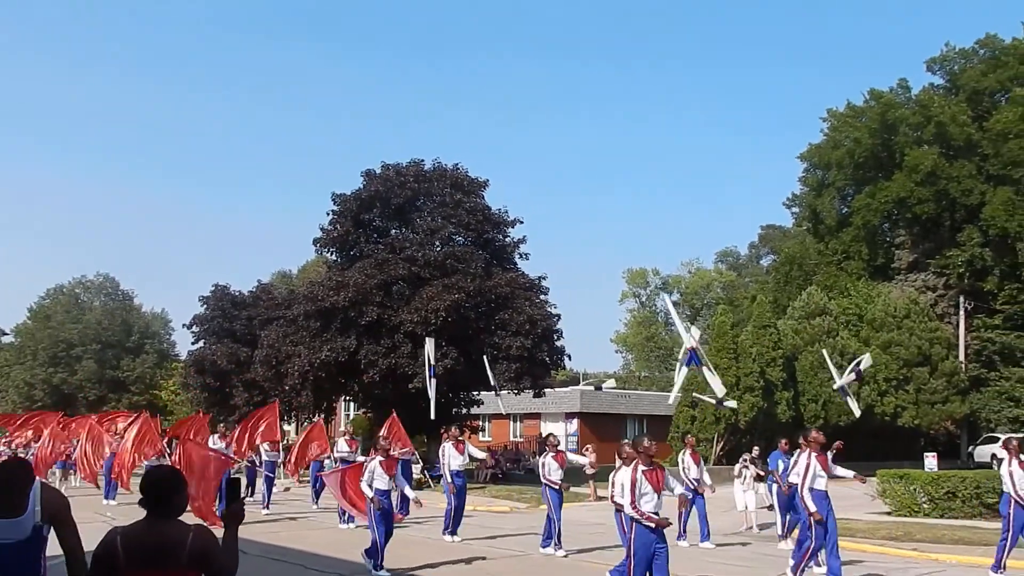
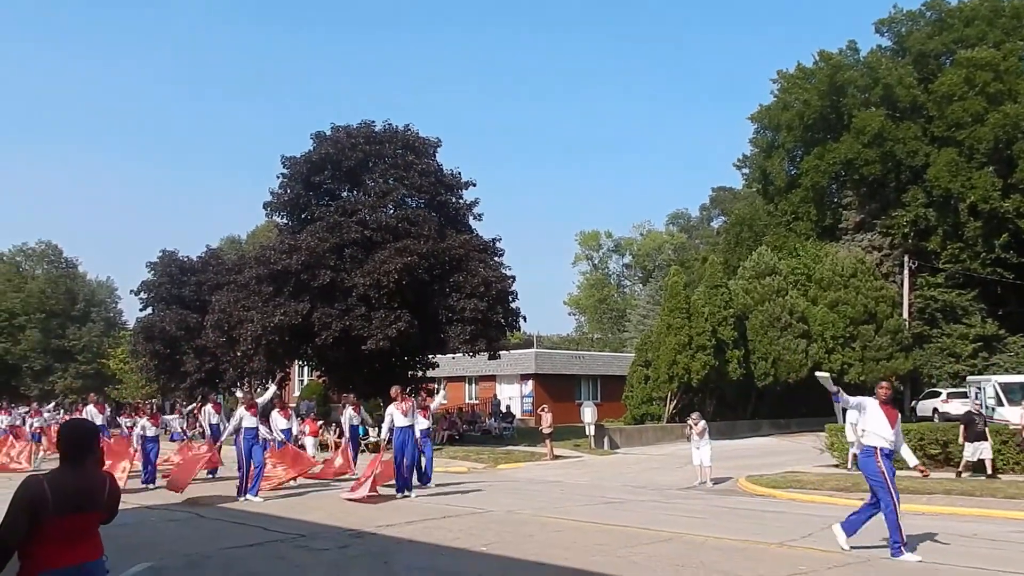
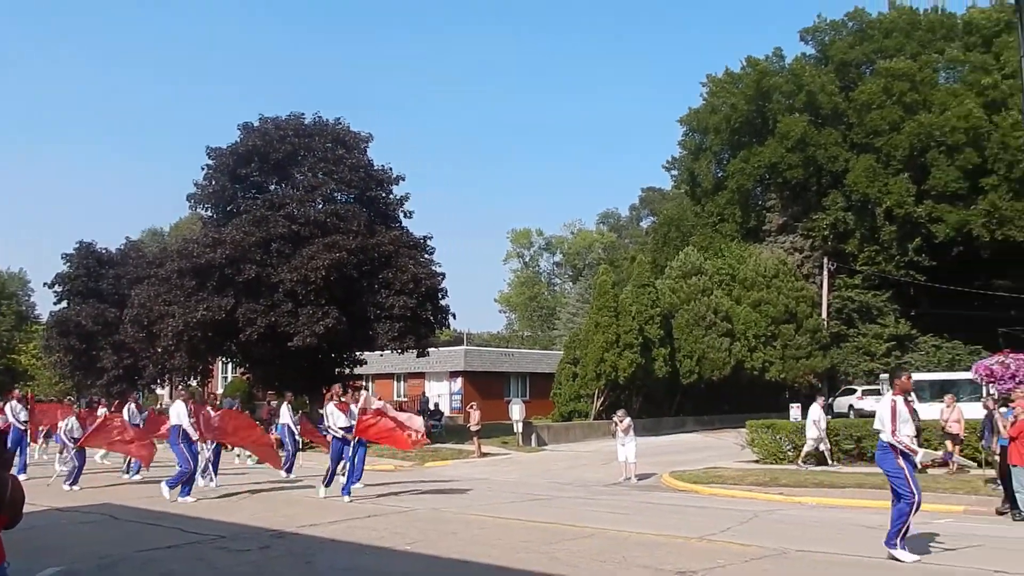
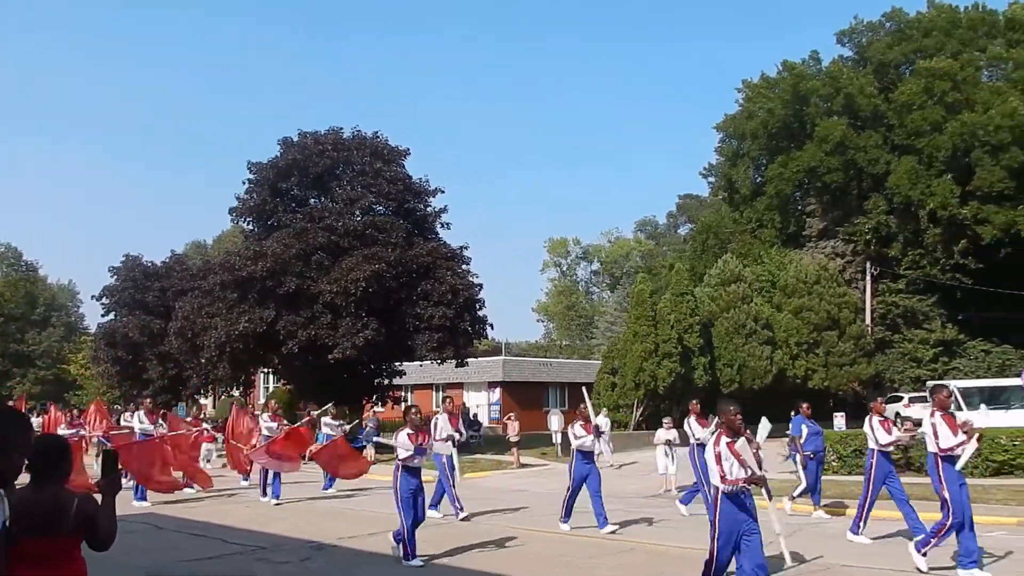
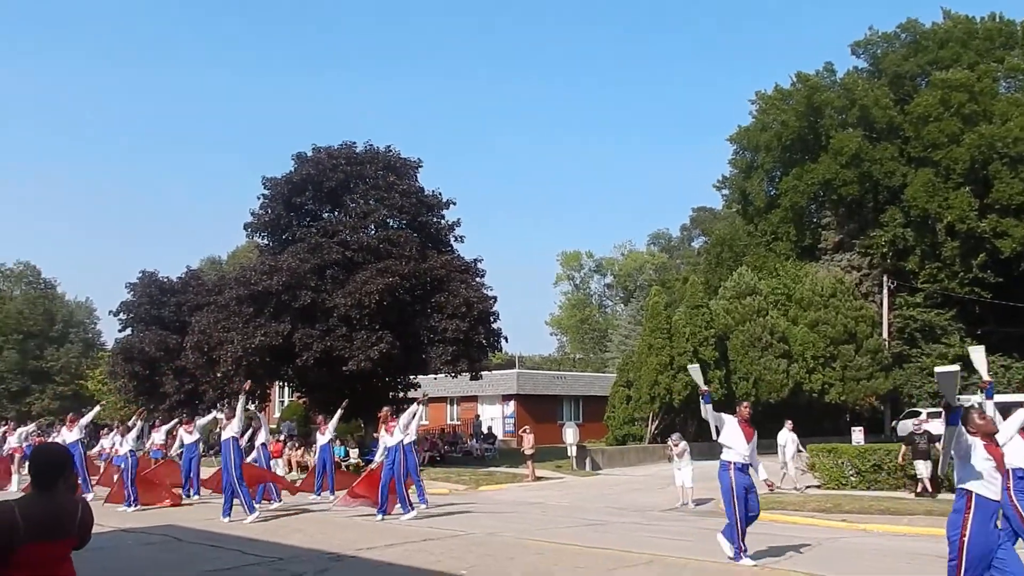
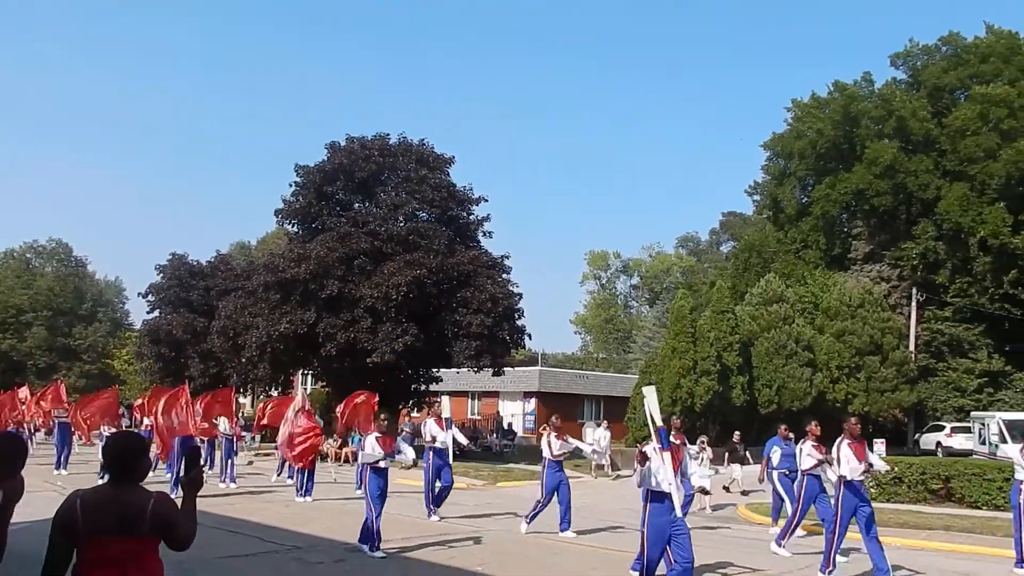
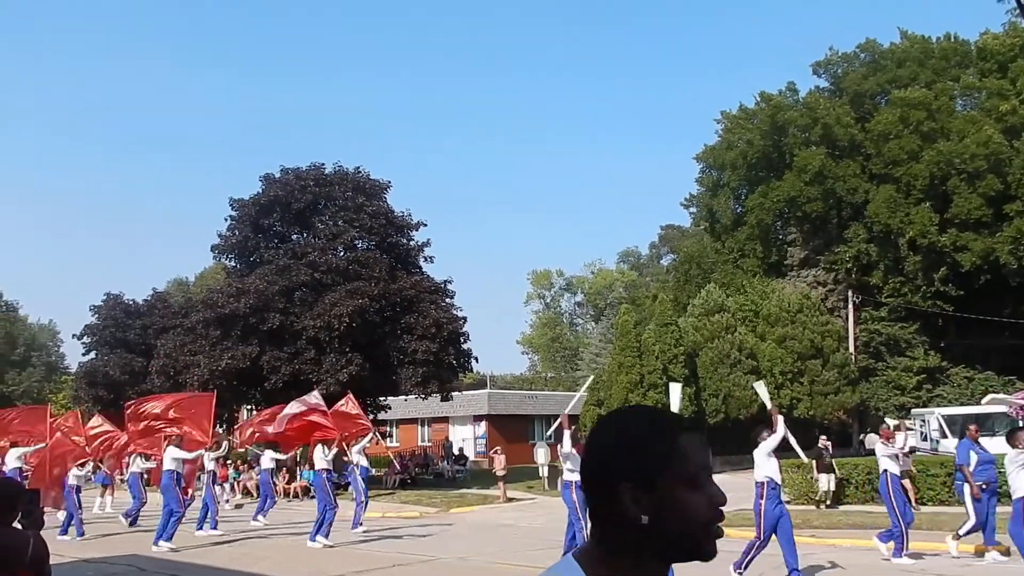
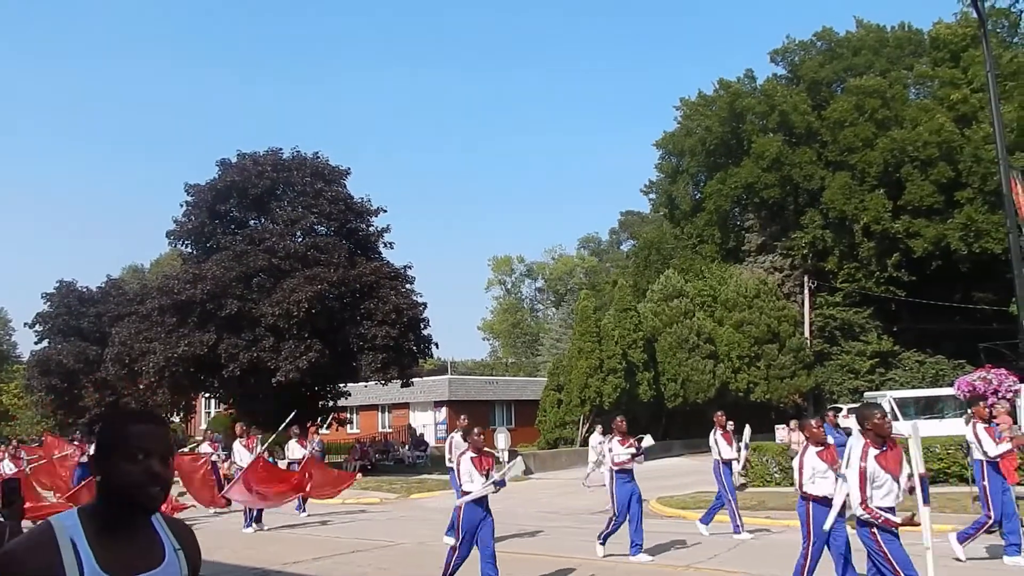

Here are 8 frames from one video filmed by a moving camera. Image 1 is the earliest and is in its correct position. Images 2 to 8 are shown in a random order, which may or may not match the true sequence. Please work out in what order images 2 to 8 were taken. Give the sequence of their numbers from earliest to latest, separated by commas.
6, 4, 8, 7, 5, 2, 3
